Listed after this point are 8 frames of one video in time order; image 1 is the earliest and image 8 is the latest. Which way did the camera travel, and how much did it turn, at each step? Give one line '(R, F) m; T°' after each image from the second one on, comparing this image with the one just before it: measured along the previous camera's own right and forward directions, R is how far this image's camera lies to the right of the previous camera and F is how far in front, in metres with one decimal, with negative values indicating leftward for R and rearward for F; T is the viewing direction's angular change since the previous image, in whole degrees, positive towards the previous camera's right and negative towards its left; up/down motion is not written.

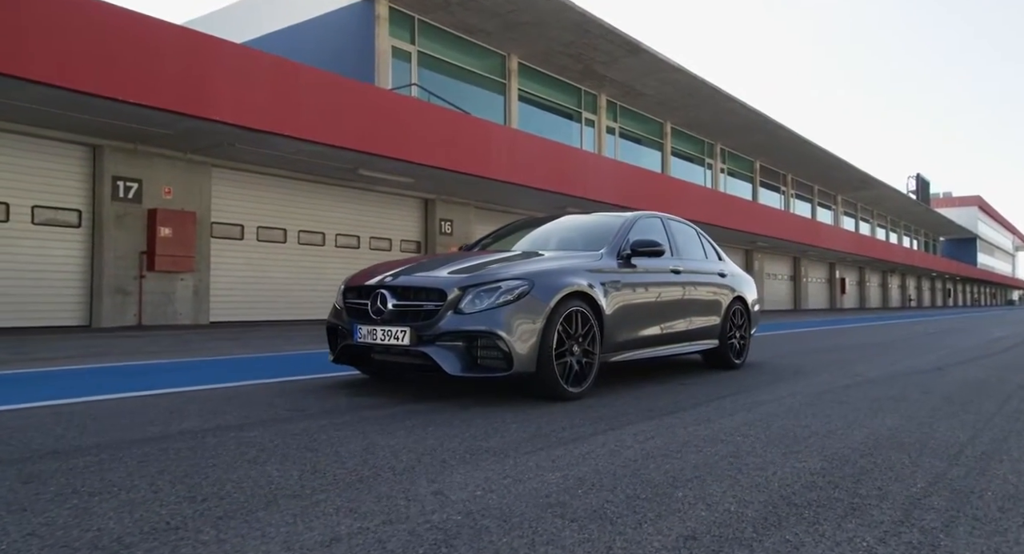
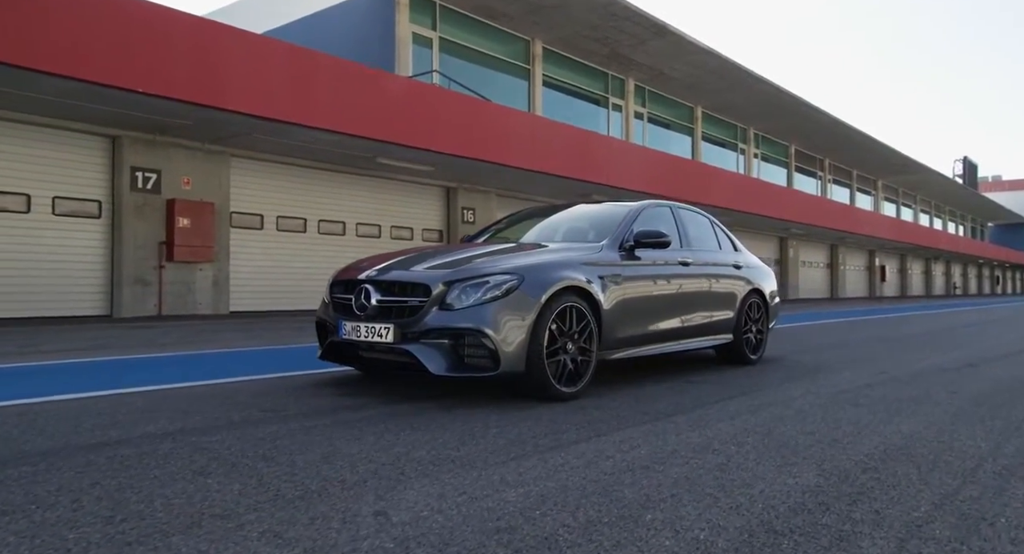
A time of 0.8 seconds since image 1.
(+0.3, +0.3) m; -3°
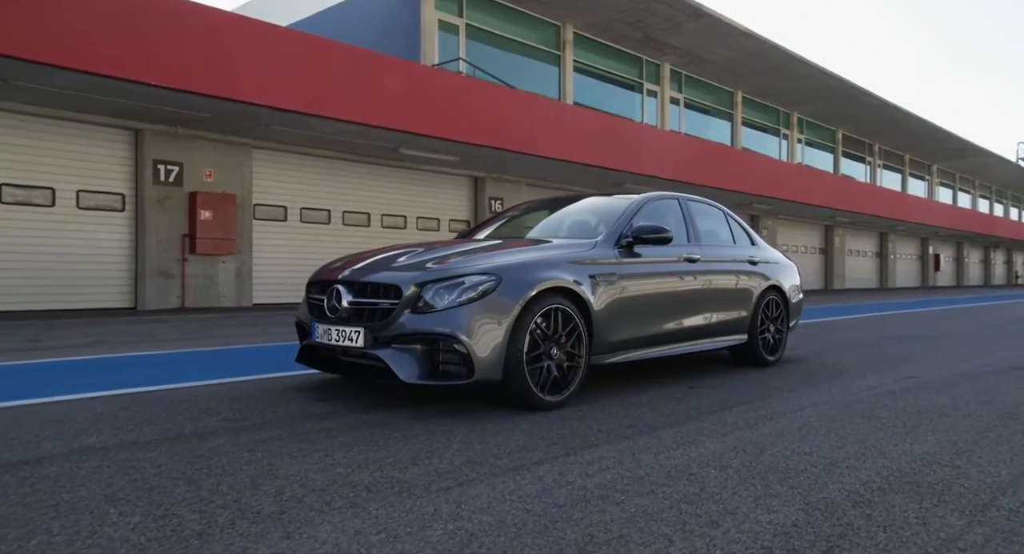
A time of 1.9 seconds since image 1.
(+0.4, +0.3) m; -3°
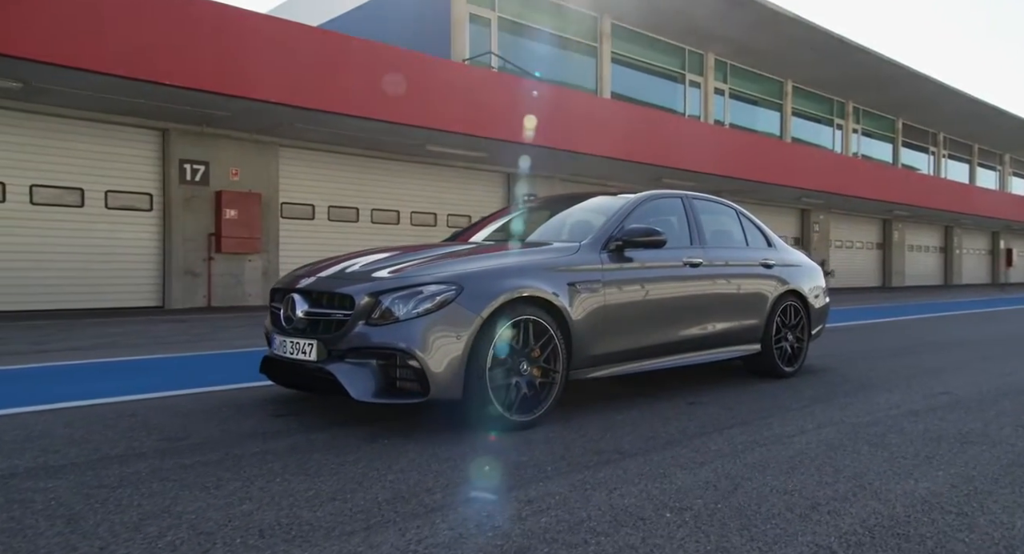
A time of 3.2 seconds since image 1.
(+0.5, +0.4) m; -4°
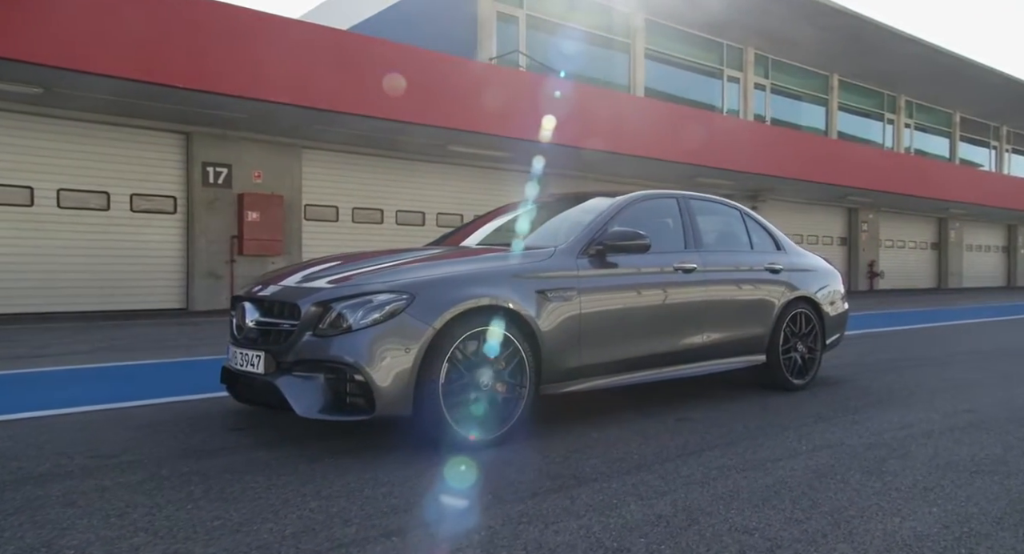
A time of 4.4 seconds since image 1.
(+0.5, +0.3) m; -4°
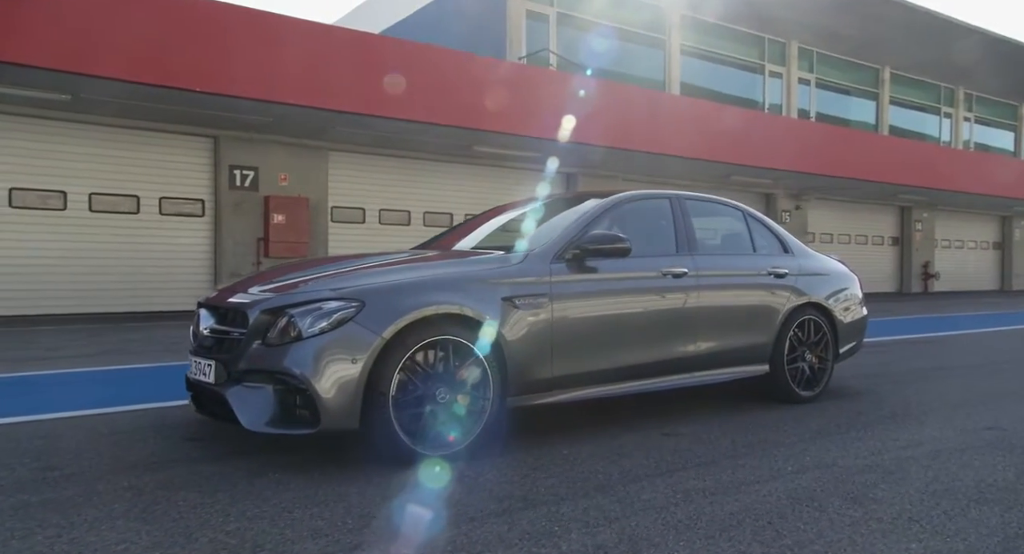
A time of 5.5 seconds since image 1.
(+0.5, +0.2) m; -4°
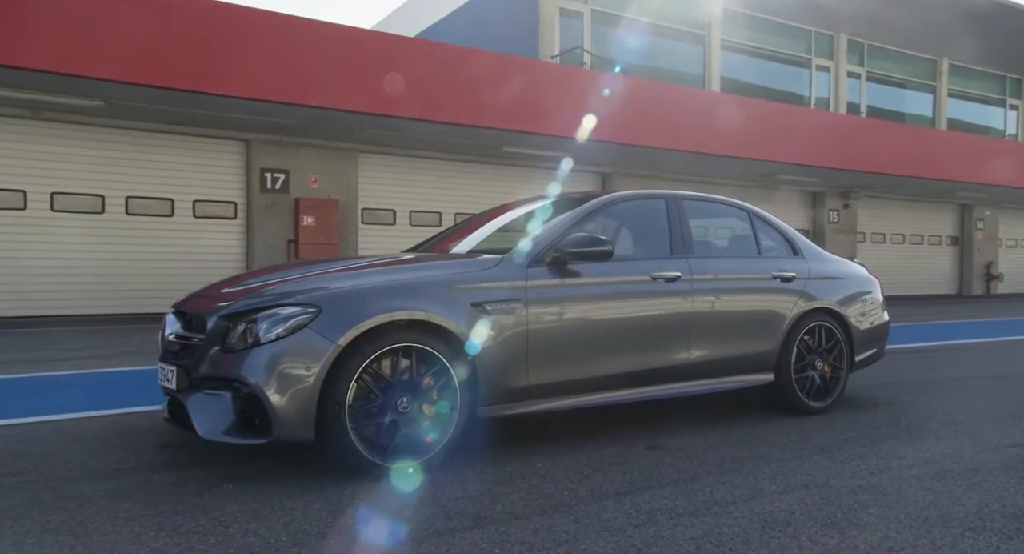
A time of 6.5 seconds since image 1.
(+0.4, +0.2) m; -4°
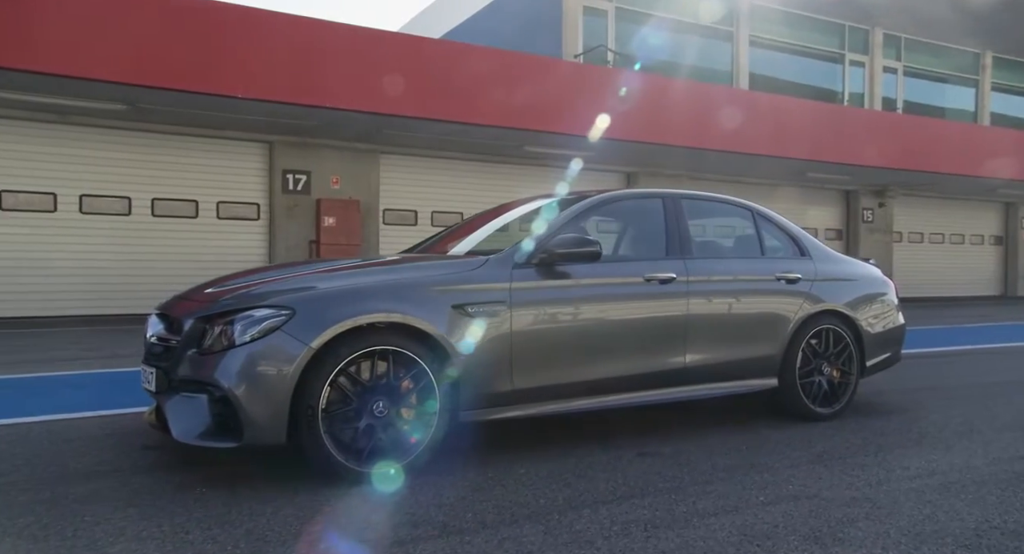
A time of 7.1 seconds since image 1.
(+0.3, +0.1) m; -3°
